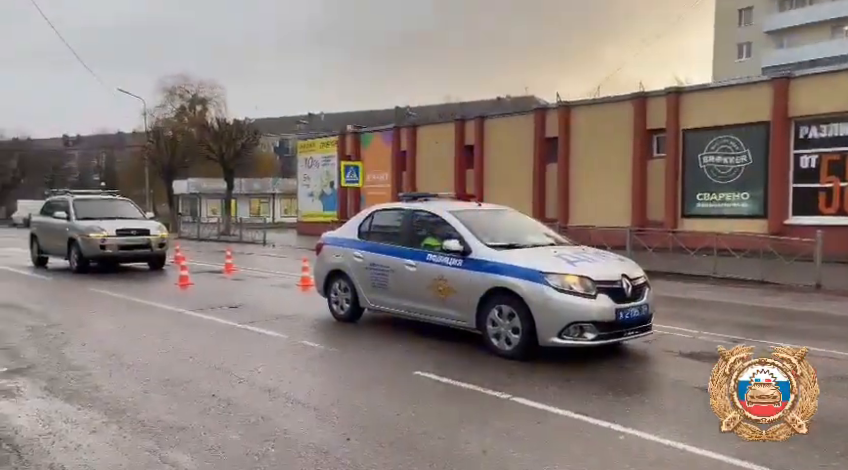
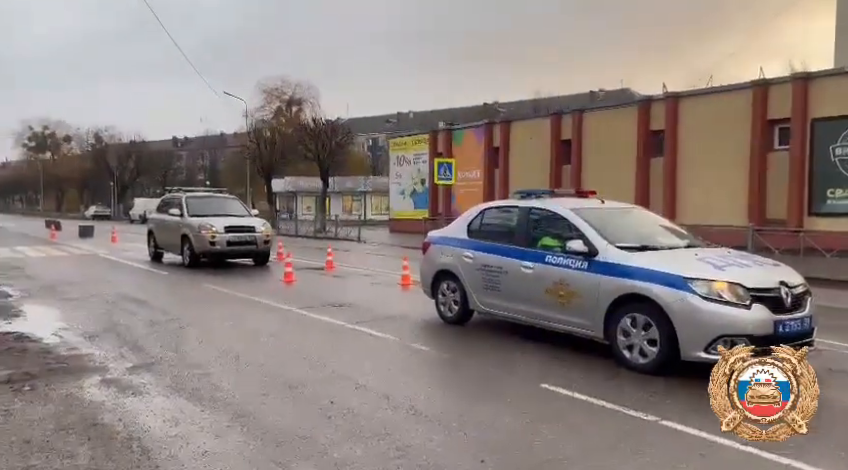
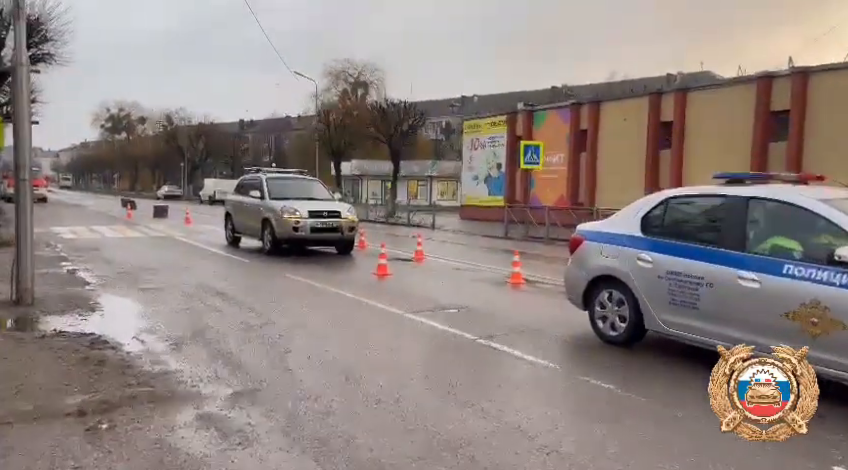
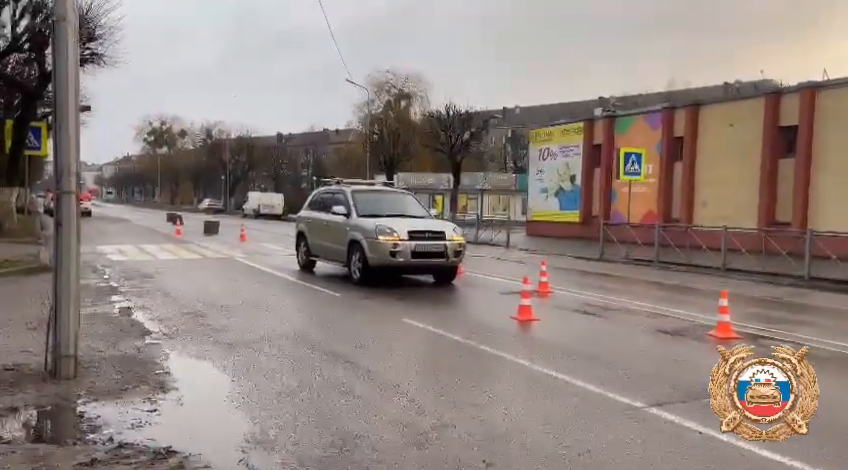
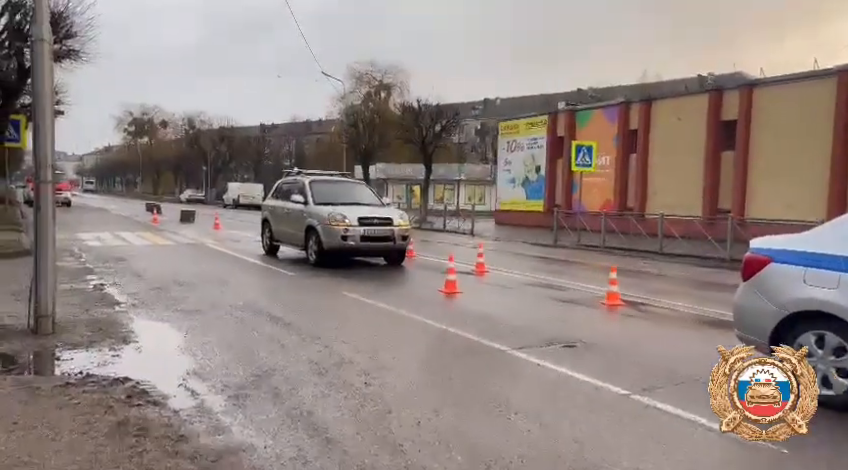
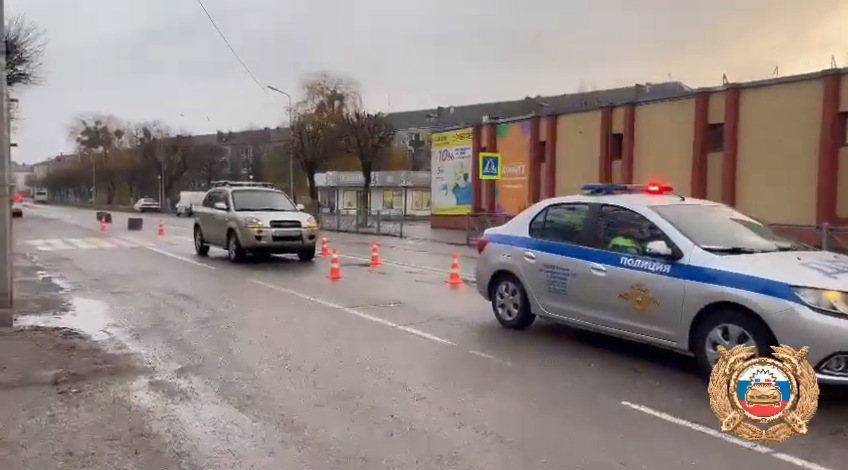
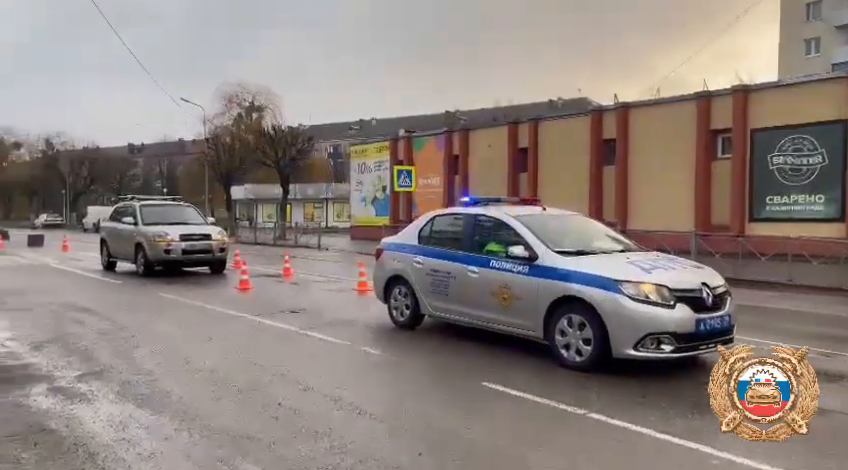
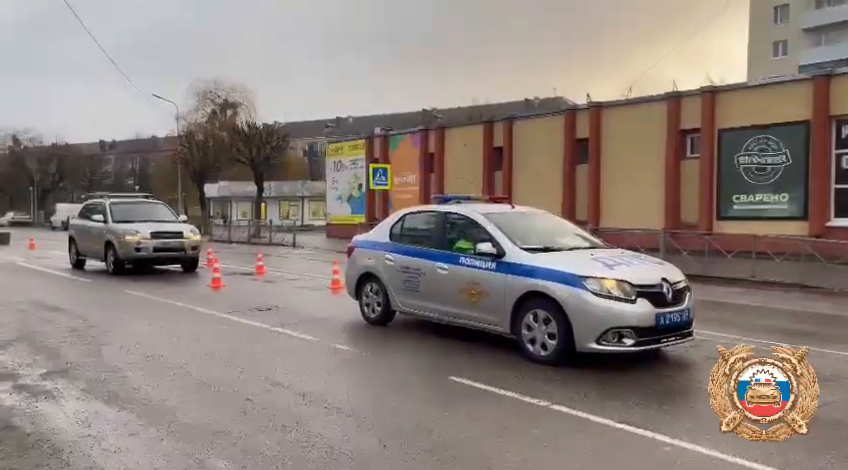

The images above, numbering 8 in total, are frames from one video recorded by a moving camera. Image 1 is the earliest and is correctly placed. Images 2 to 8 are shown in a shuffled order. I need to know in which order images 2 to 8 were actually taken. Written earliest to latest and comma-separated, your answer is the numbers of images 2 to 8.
8, 7, 2, 6, 3, 5, 4
